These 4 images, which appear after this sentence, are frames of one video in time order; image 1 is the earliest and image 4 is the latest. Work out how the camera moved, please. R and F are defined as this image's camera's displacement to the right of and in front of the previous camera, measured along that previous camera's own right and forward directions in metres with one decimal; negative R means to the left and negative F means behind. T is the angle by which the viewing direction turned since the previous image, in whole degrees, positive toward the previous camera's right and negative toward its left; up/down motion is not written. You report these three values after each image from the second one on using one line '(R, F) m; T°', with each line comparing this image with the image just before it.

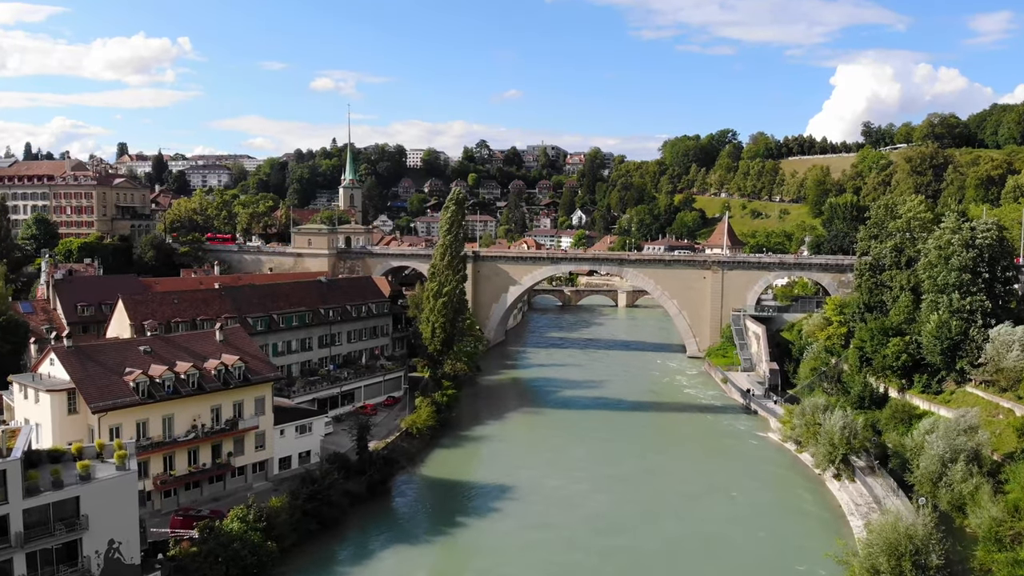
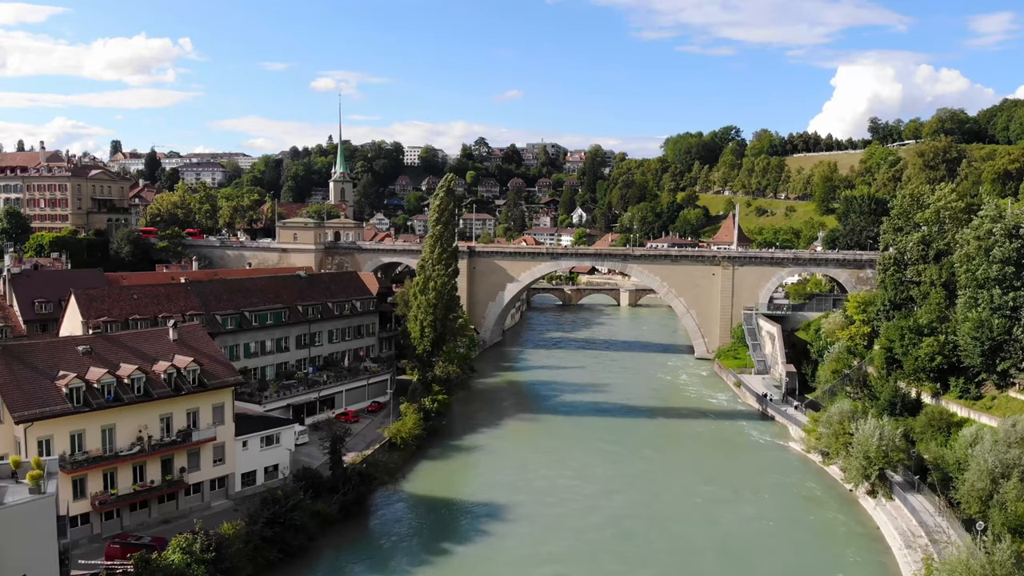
(+0.2, +3.6) m; 0°
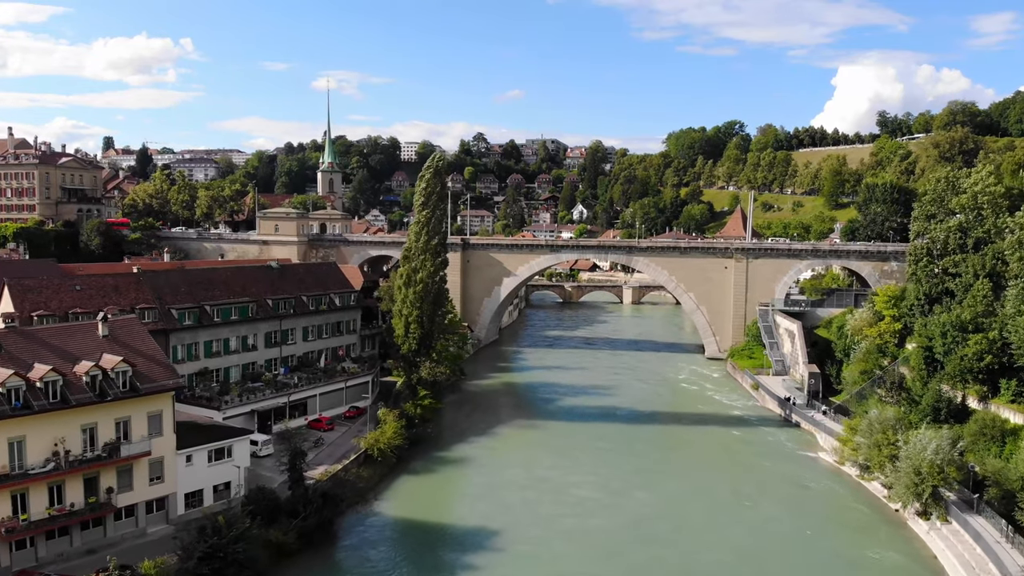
(+0.2, +4.0) m; 0°
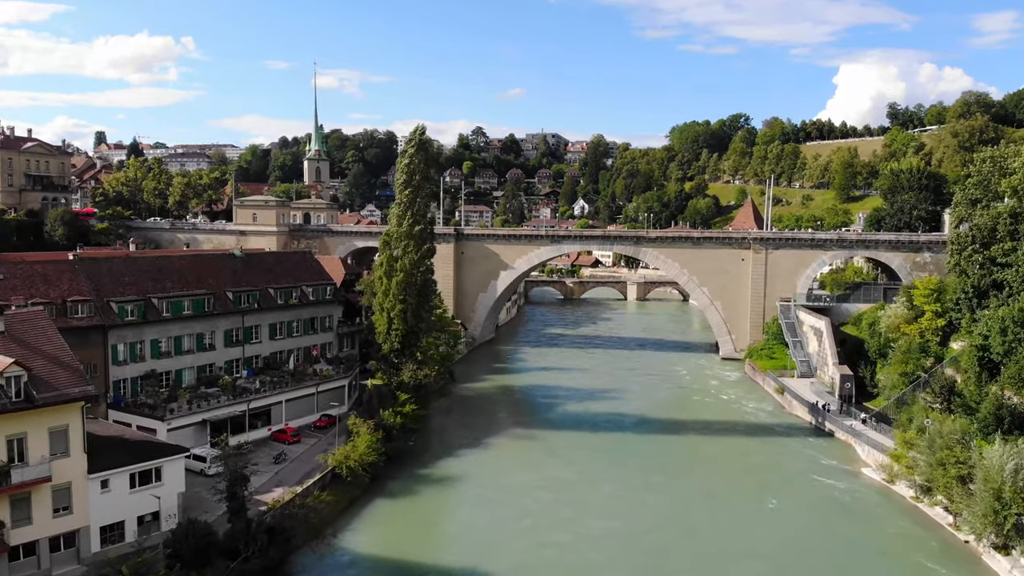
(+0.2, +4.3) m; 0°
